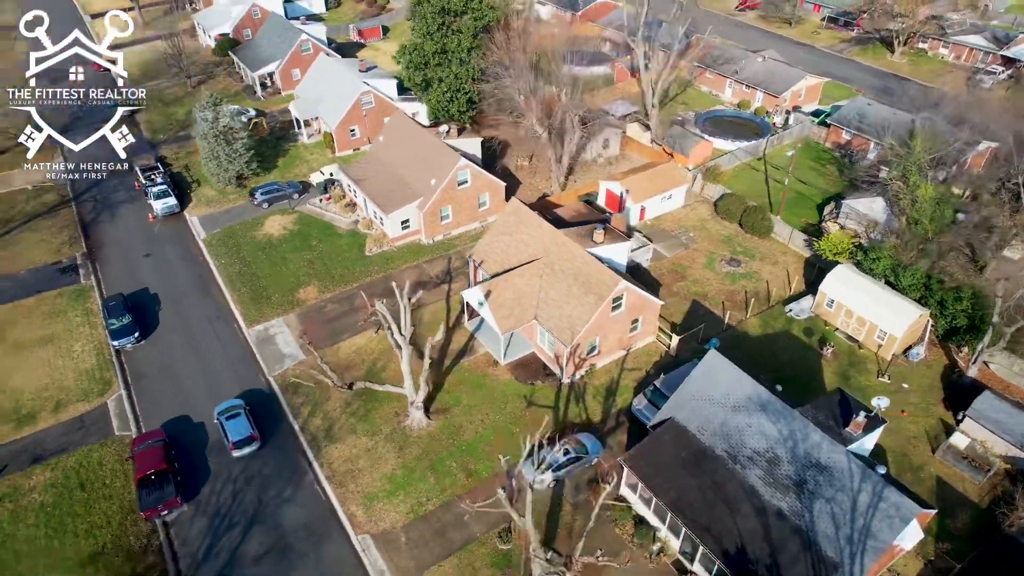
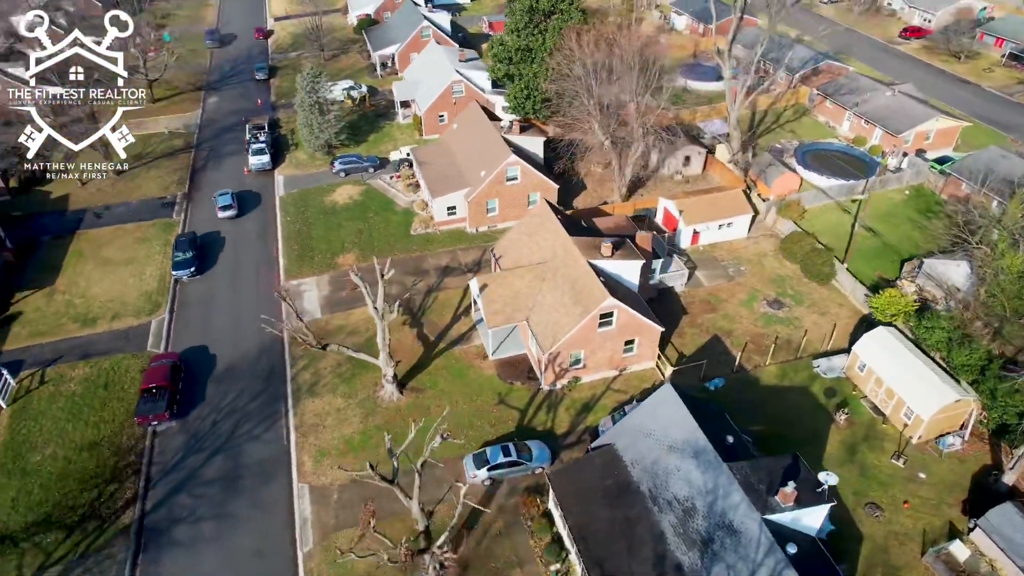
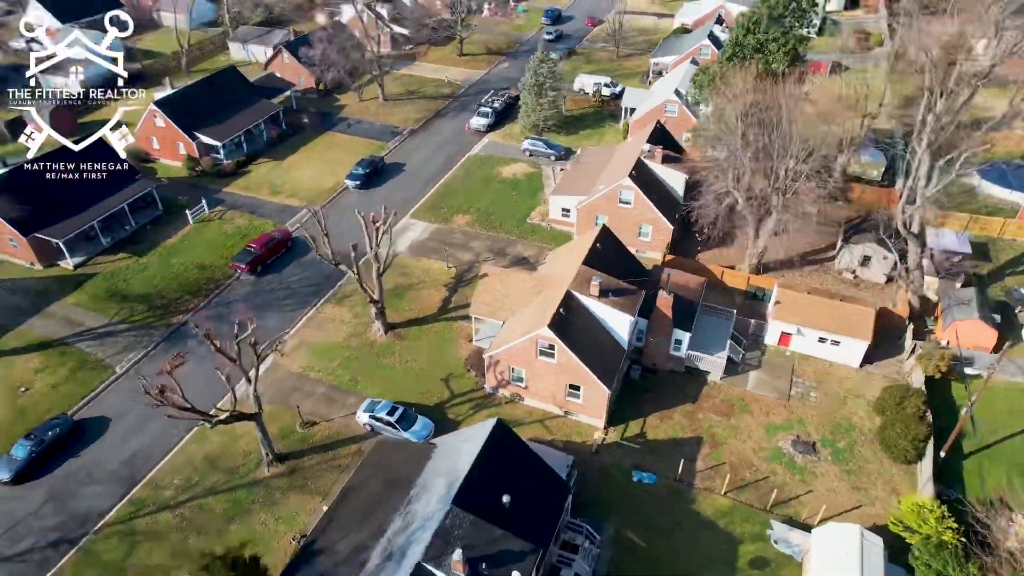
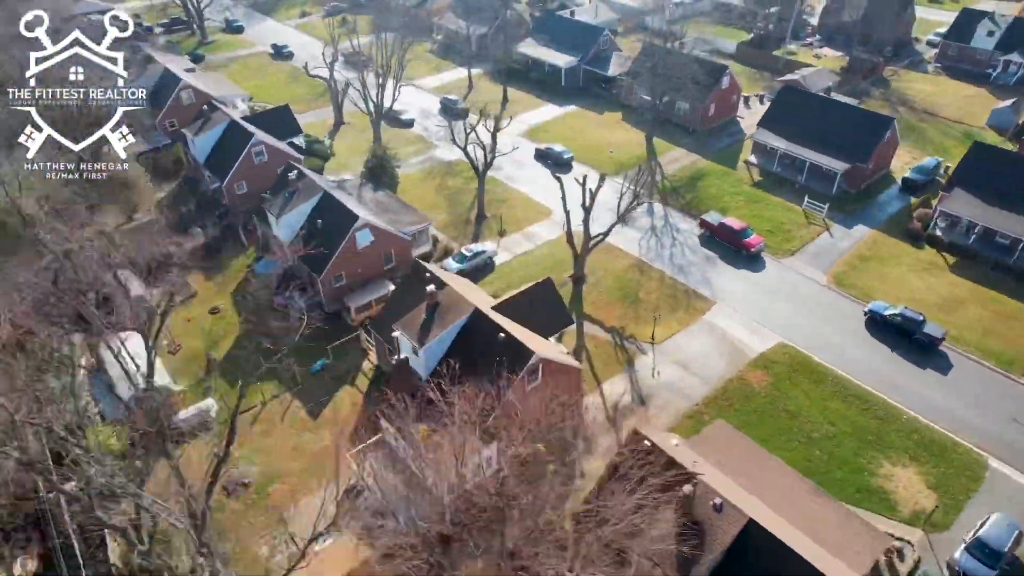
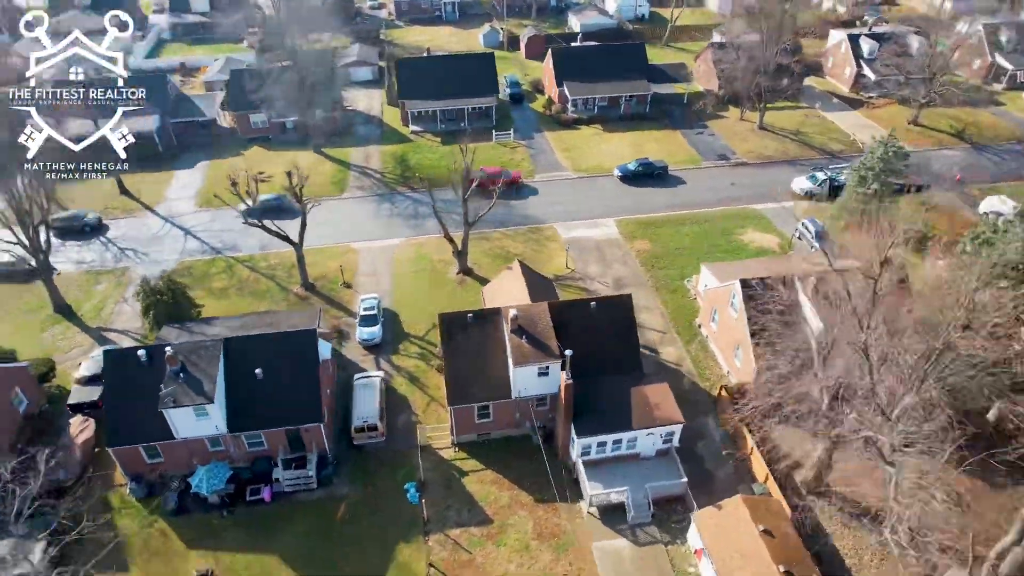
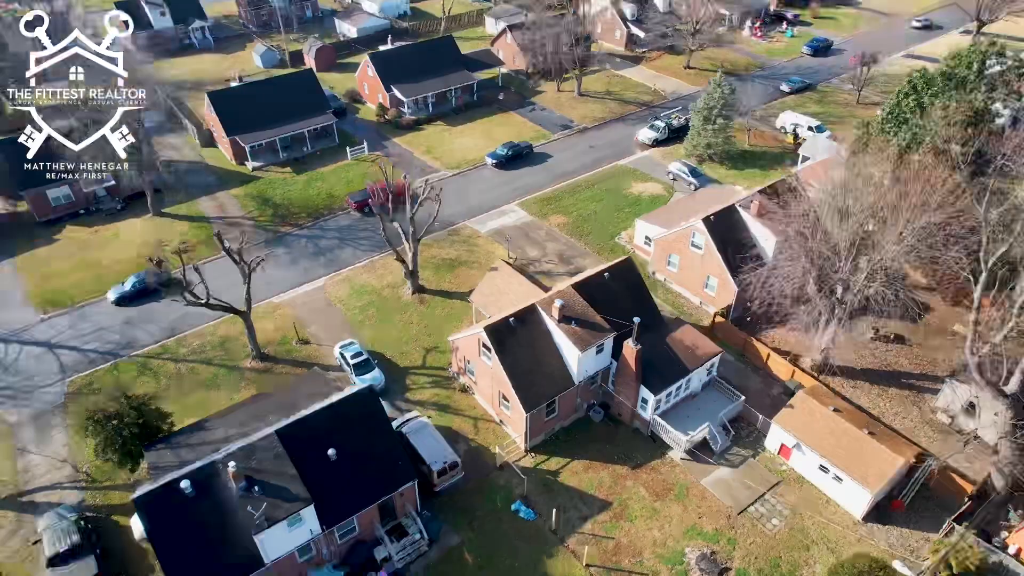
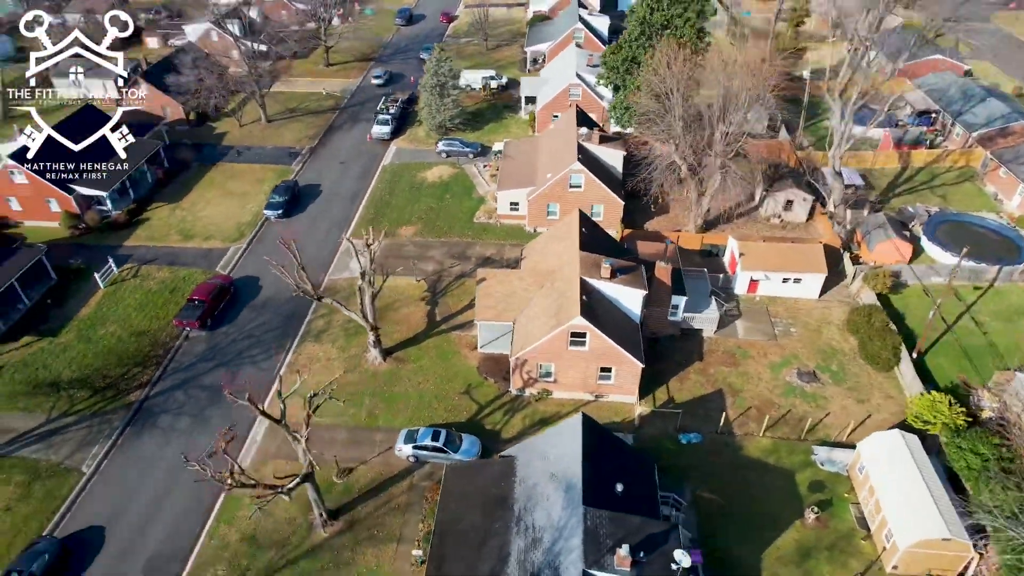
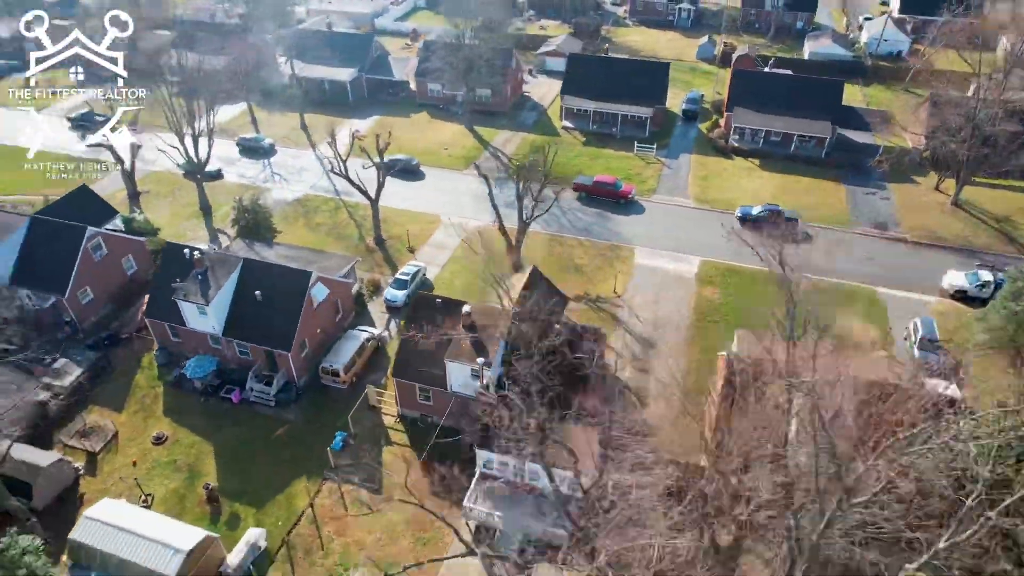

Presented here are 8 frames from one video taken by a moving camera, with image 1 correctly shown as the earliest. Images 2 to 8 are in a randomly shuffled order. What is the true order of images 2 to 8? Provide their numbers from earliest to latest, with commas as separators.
2, 7, 3, 6, 5, 8, 4
